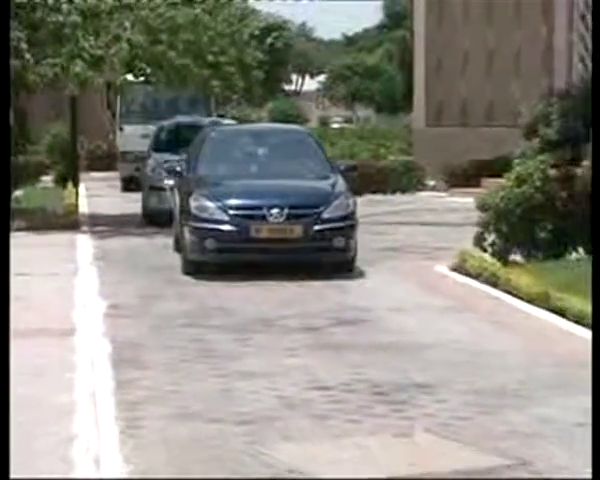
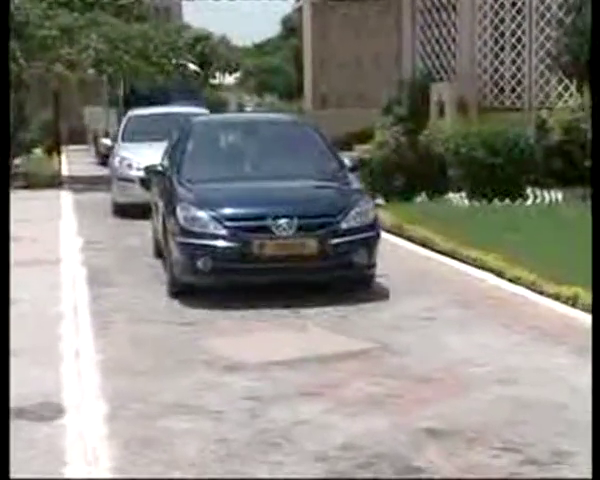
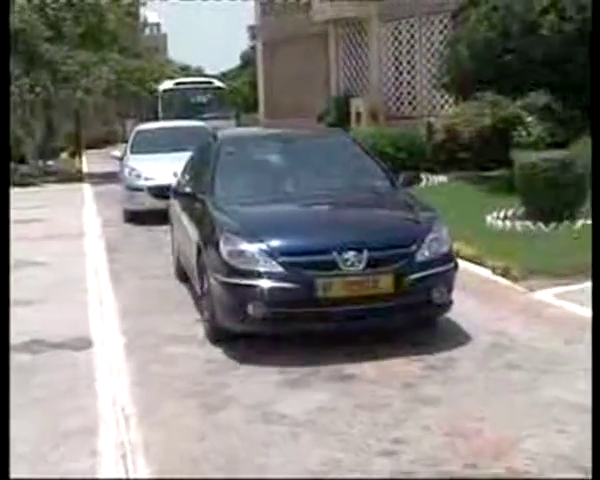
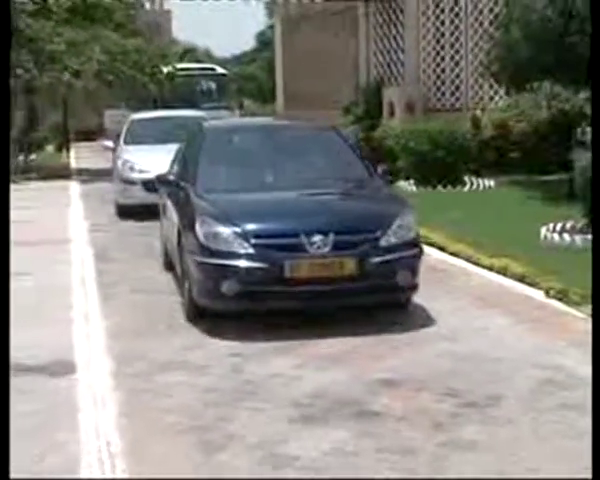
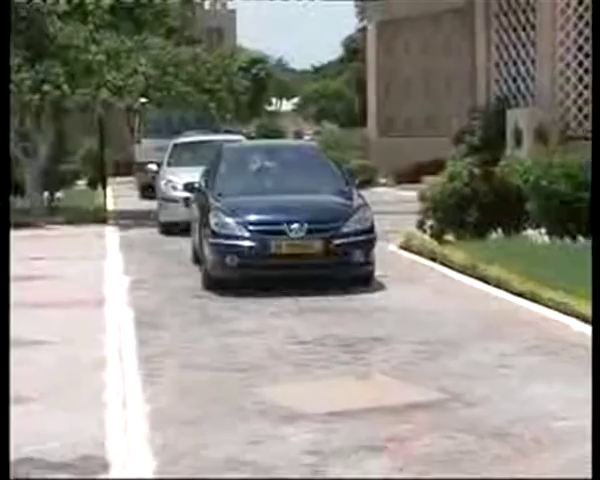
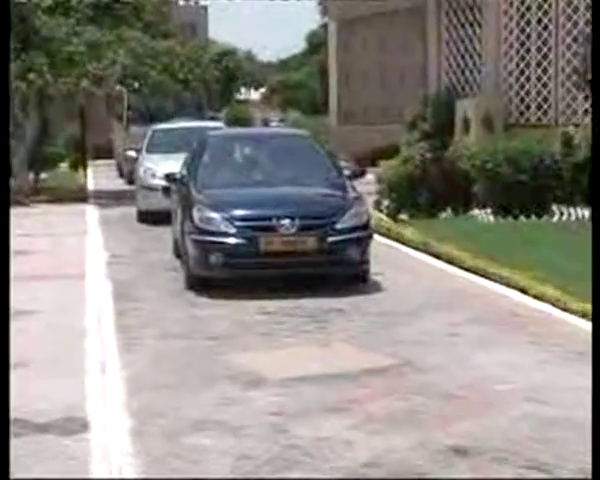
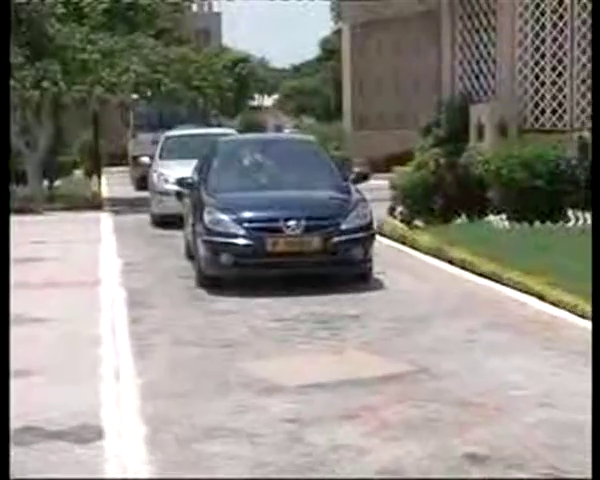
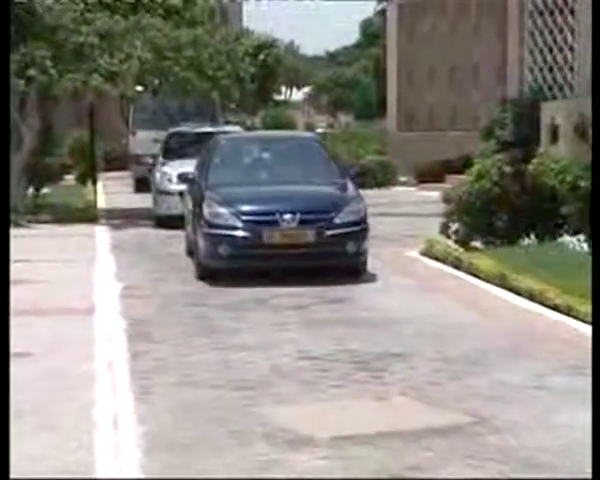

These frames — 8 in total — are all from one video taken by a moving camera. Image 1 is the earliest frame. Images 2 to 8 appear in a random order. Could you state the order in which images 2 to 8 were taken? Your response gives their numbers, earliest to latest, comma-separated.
8, 5, 7, 6, 2, 4, 3
